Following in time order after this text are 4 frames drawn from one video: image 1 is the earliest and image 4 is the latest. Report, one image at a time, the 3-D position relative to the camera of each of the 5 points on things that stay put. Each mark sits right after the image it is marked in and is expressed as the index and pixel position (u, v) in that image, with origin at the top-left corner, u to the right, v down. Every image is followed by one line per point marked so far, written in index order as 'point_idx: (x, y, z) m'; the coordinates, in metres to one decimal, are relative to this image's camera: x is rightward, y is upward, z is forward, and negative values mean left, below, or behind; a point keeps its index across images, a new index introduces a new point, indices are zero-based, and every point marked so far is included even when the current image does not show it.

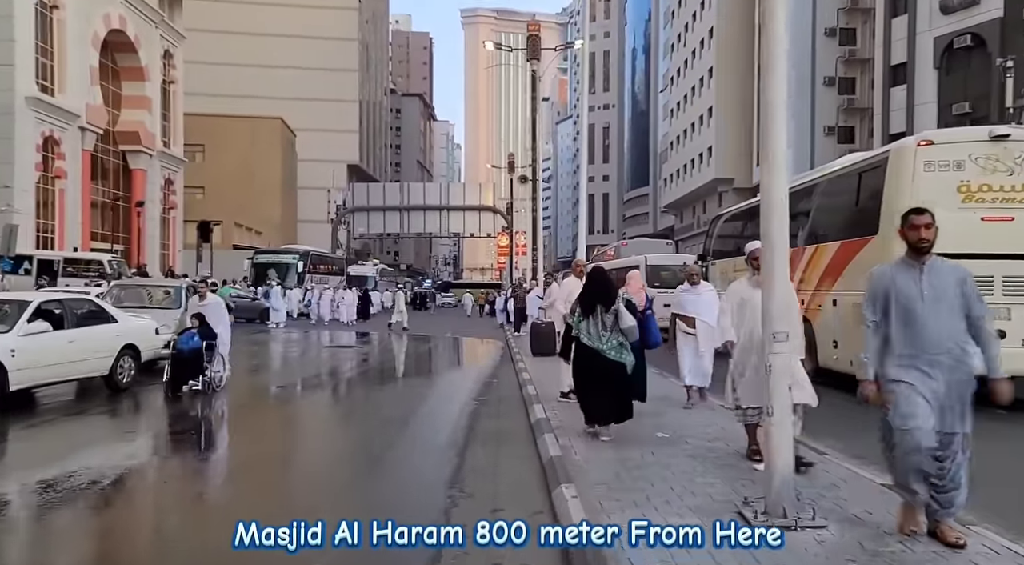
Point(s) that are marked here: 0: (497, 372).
0: (-0.3, -2.0, +19.4) m
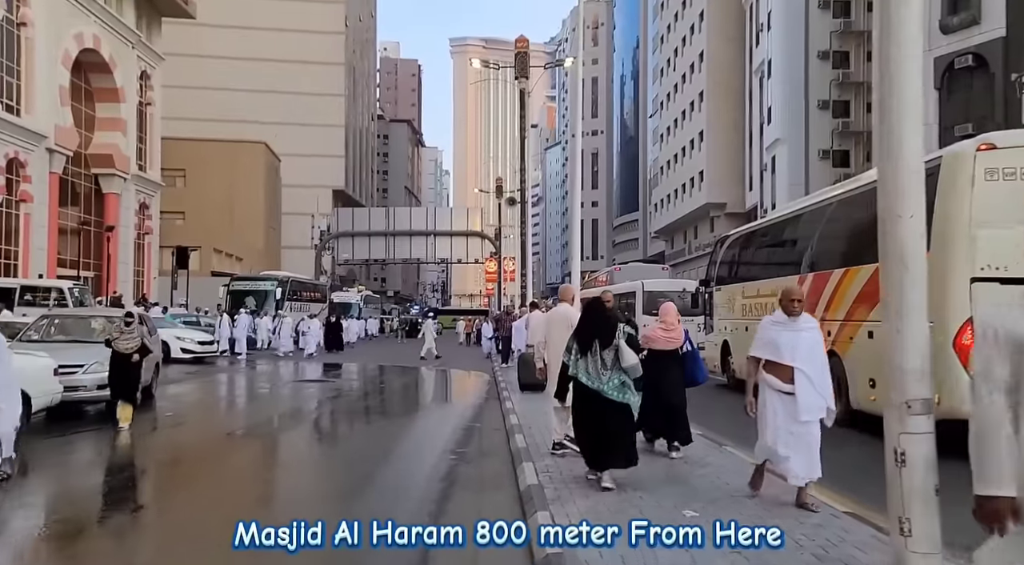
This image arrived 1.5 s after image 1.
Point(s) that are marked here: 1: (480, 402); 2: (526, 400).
0: (-0.6, -2.6, +18.0) m
1: (-0.6, -2.6, +18.7) m
2: (+0.4, -2.4, +17.2) m
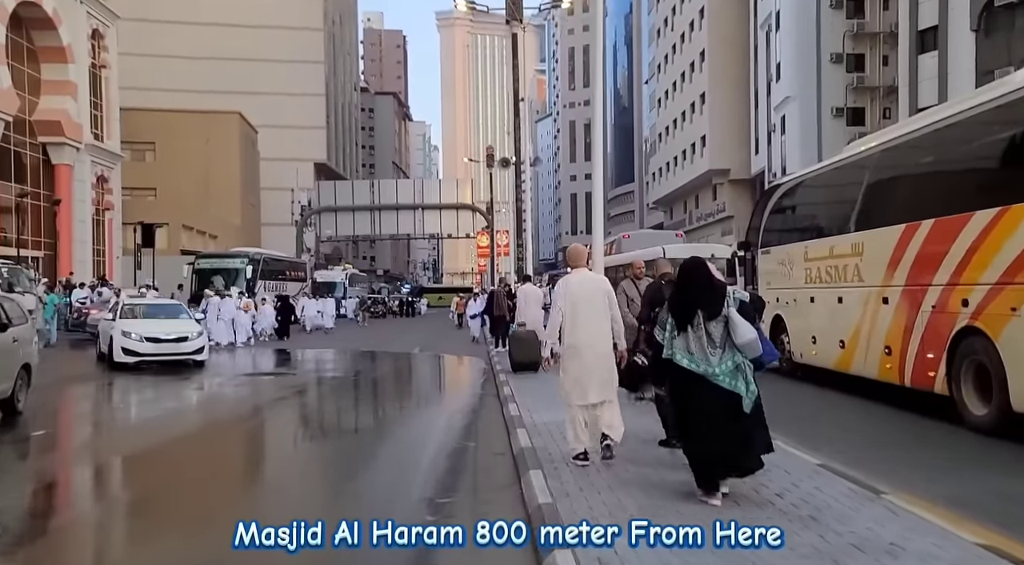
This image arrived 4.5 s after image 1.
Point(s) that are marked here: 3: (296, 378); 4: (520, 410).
0: (-0.6, -2.0, +15.1) m
1: (-0.6, -2.0, +15.7) m
2: (+0.3, -1.8, +14.3) m
3: (-4.6, -2.0, +17.7) m
4: (+0.1, -1.9, +12.6) m
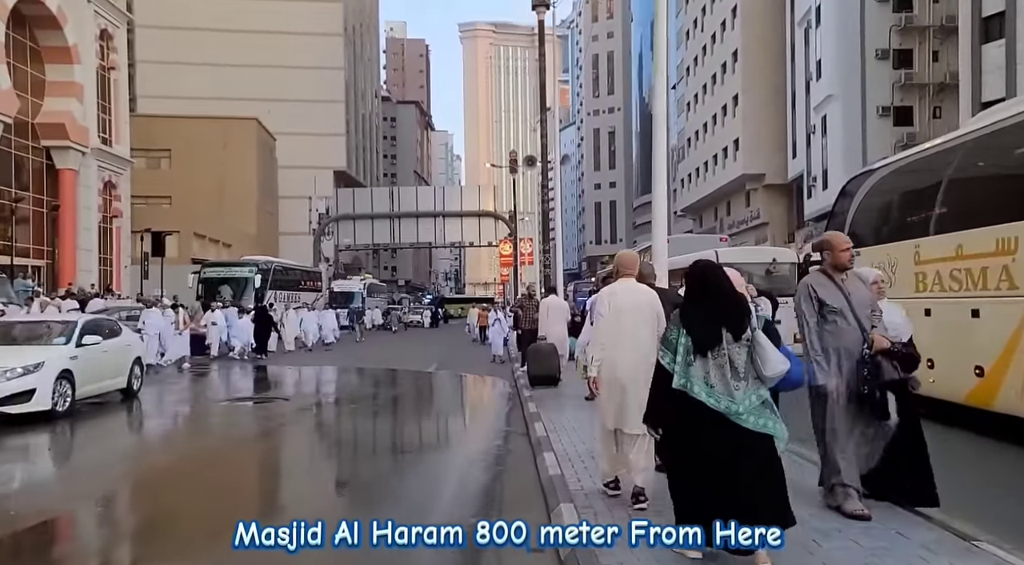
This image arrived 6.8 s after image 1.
0: (-0.2, -2.1, +13.0) m
1: (-0.1, -2.2, +13.7) m
2: (+0.8, -2.0, +12.2) m
3: (-4.1, -2.2, +15.7) m
4: (+0.5, -2.0, +10.6) m
